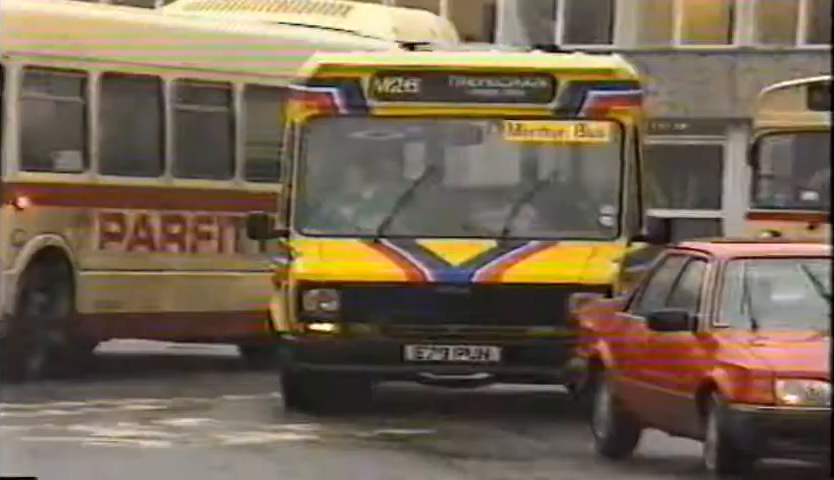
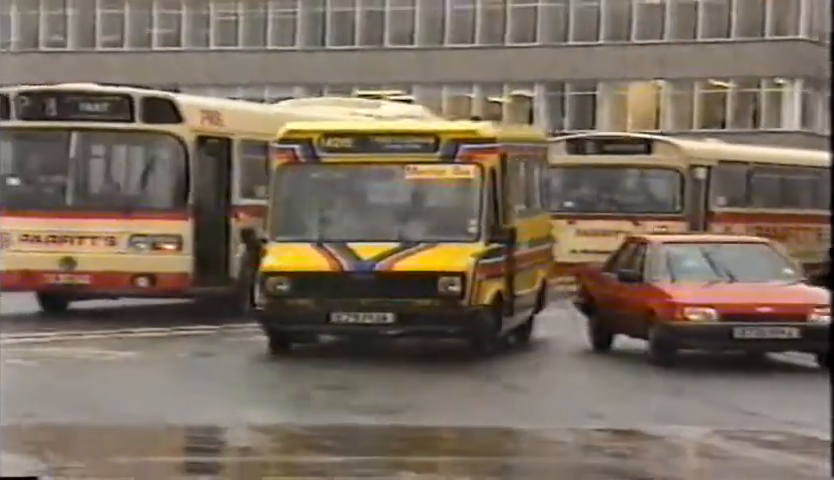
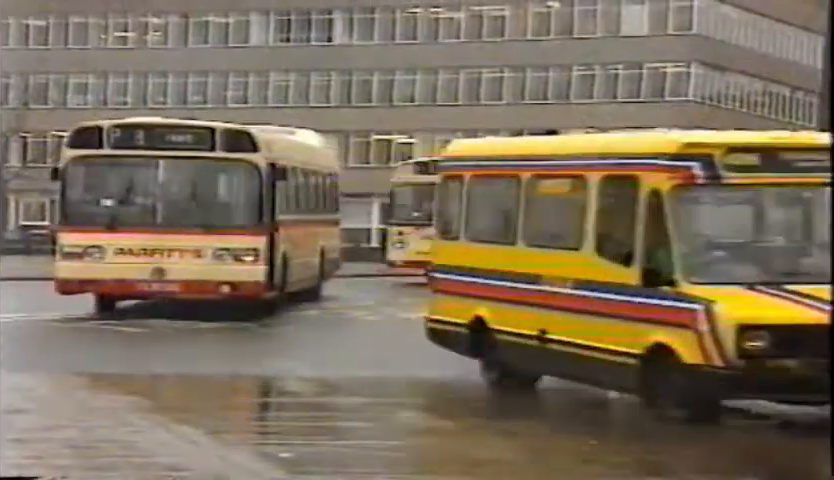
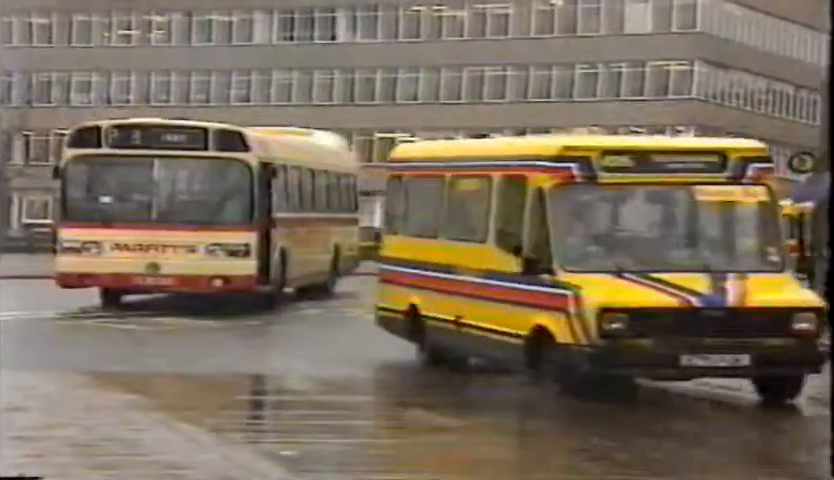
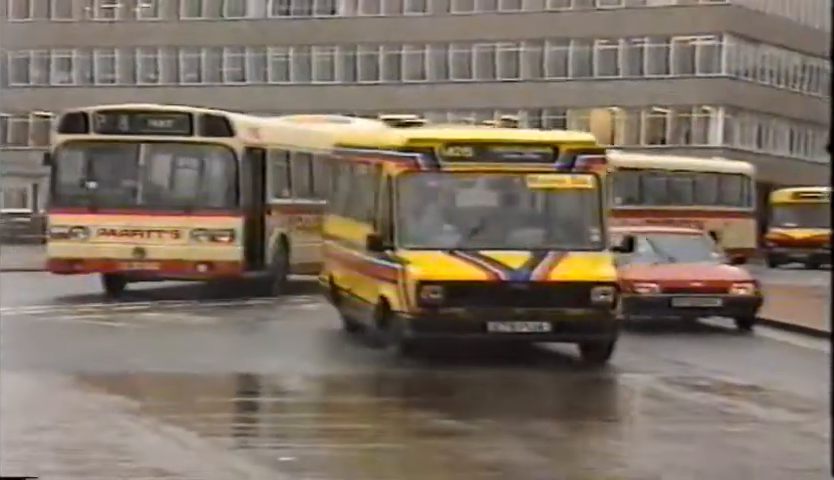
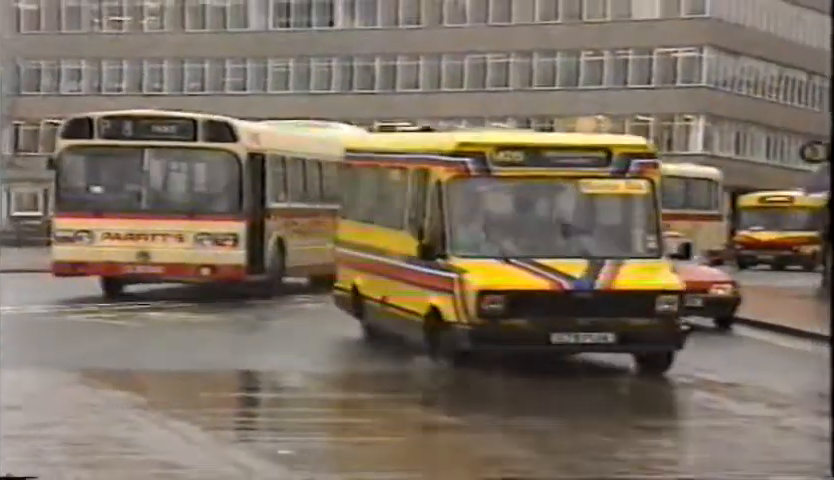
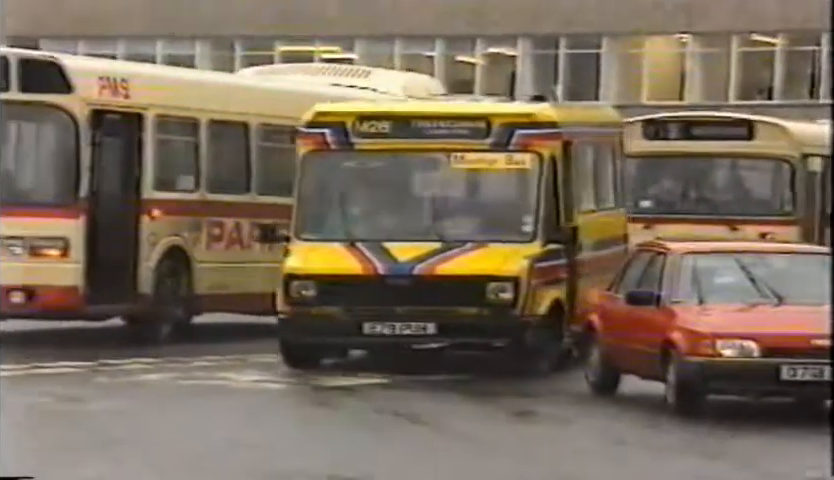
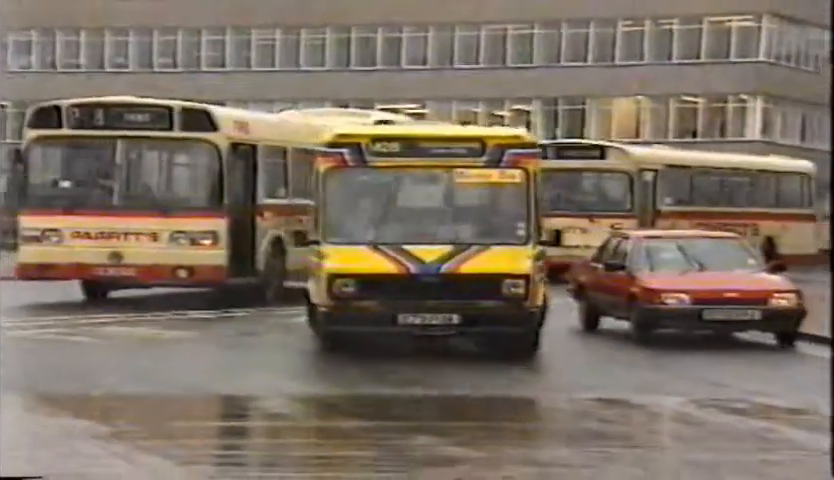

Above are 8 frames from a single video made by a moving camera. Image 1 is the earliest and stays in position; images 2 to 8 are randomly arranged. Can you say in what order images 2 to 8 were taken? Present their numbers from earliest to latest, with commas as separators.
7, 2, 8, 5, 6, 4, 3
